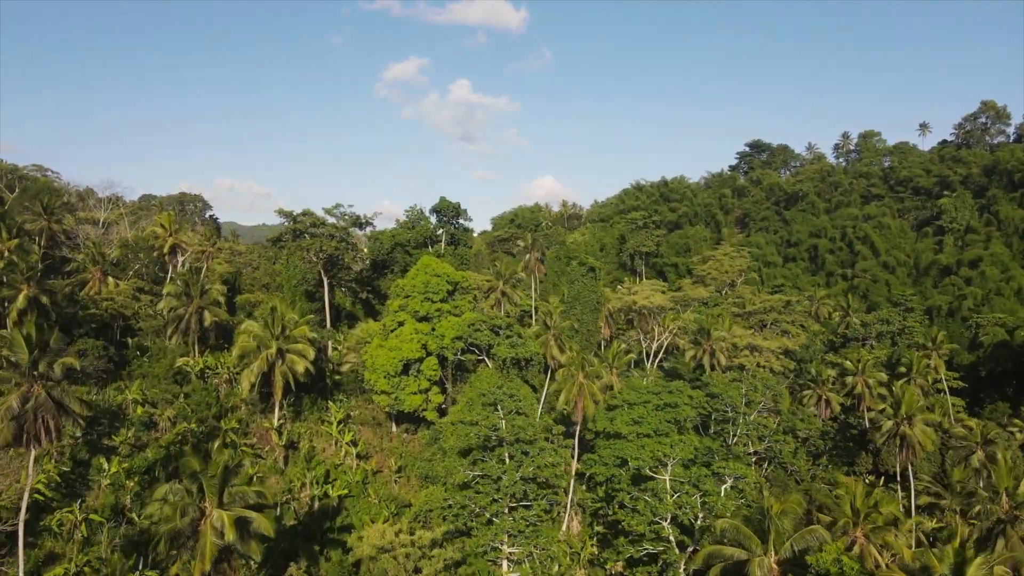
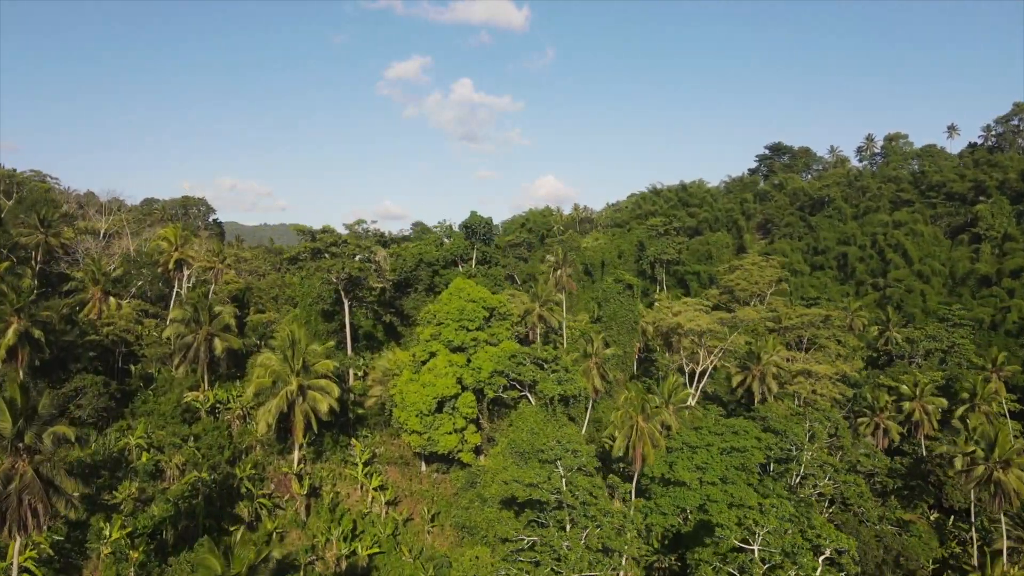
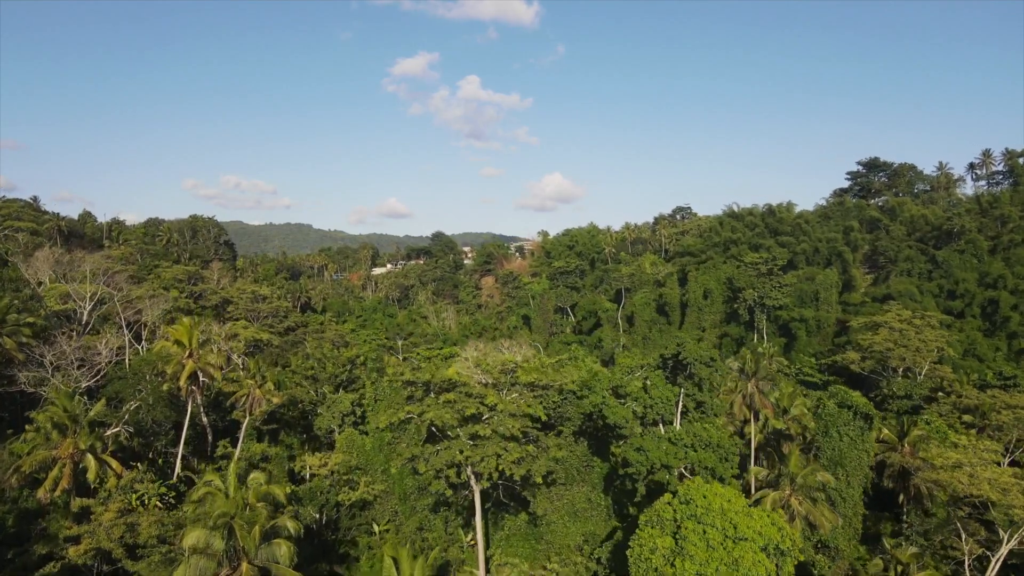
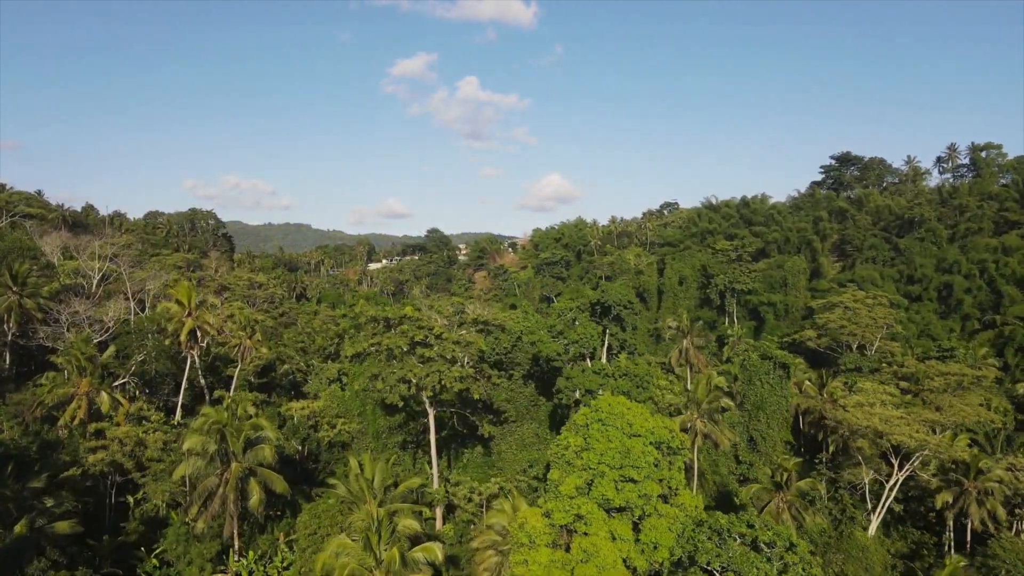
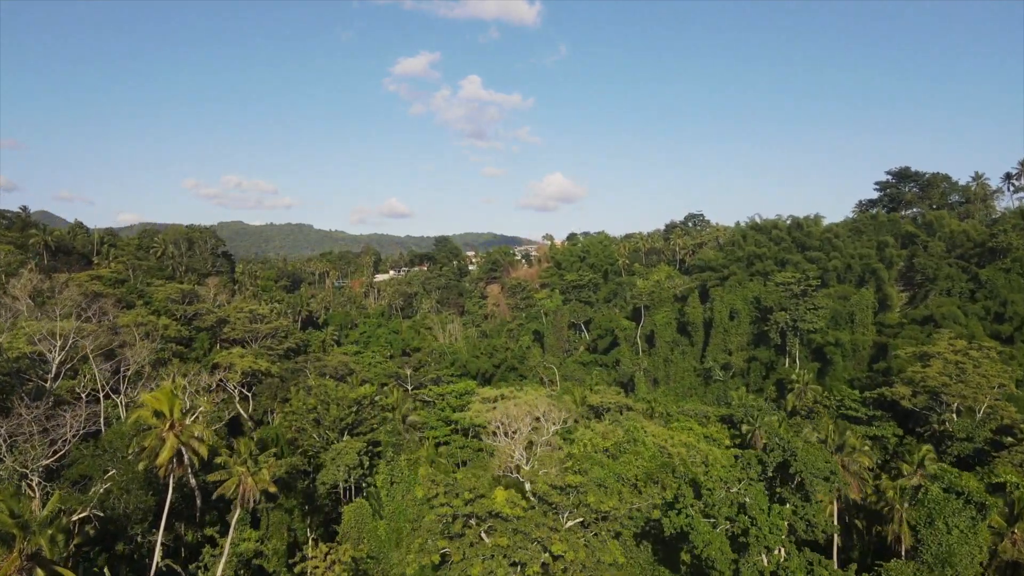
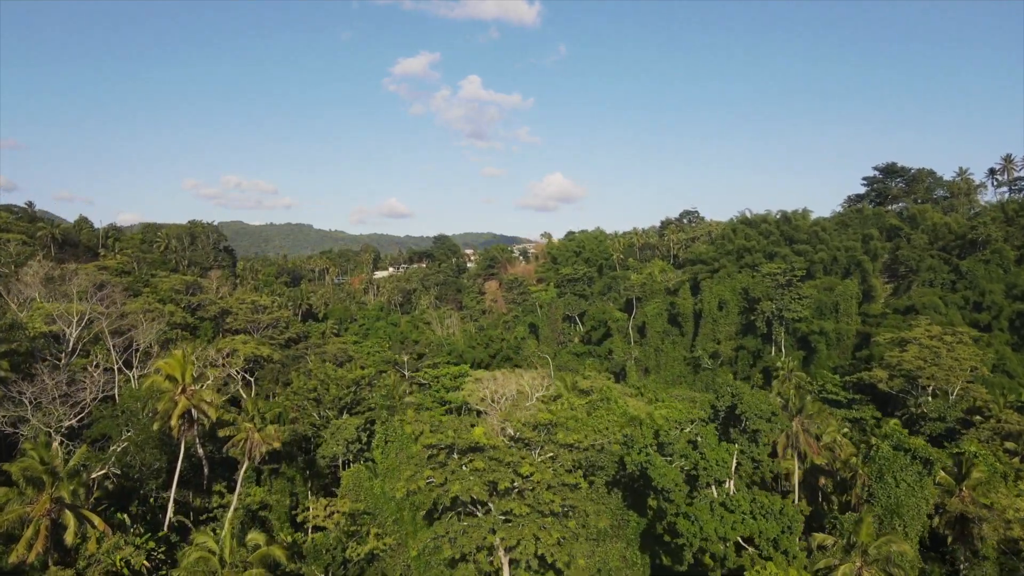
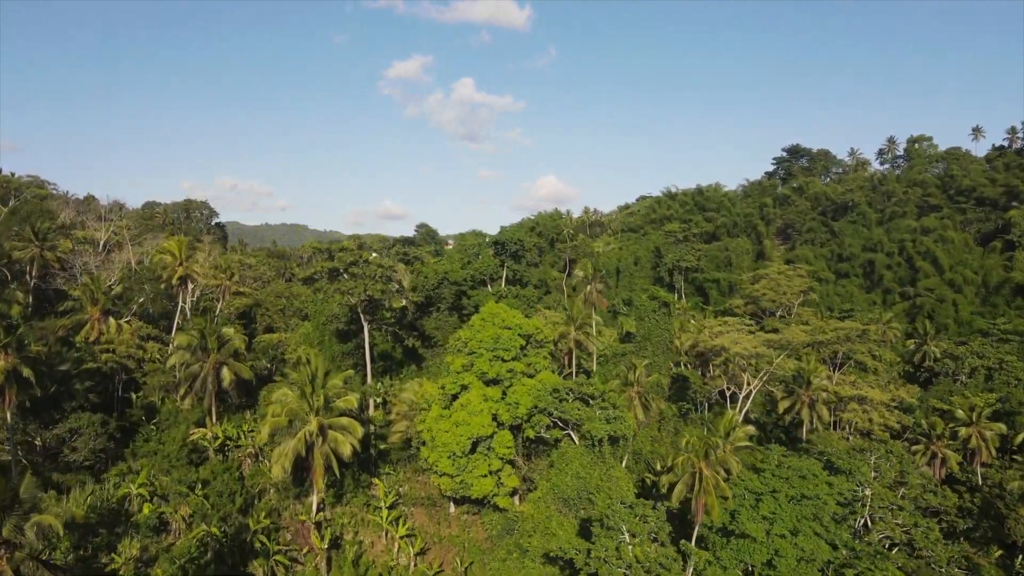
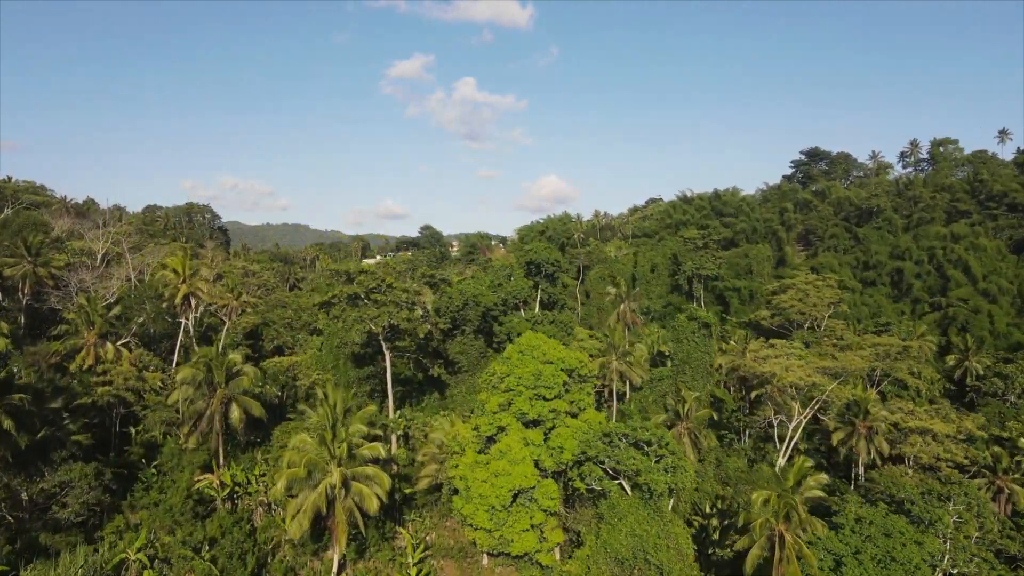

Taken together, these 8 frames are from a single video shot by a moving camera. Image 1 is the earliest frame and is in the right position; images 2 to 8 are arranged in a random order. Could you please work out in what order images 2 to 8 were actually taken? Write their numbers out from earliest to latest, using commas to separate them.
2, 7, 8, 4, 3, 6, 5
